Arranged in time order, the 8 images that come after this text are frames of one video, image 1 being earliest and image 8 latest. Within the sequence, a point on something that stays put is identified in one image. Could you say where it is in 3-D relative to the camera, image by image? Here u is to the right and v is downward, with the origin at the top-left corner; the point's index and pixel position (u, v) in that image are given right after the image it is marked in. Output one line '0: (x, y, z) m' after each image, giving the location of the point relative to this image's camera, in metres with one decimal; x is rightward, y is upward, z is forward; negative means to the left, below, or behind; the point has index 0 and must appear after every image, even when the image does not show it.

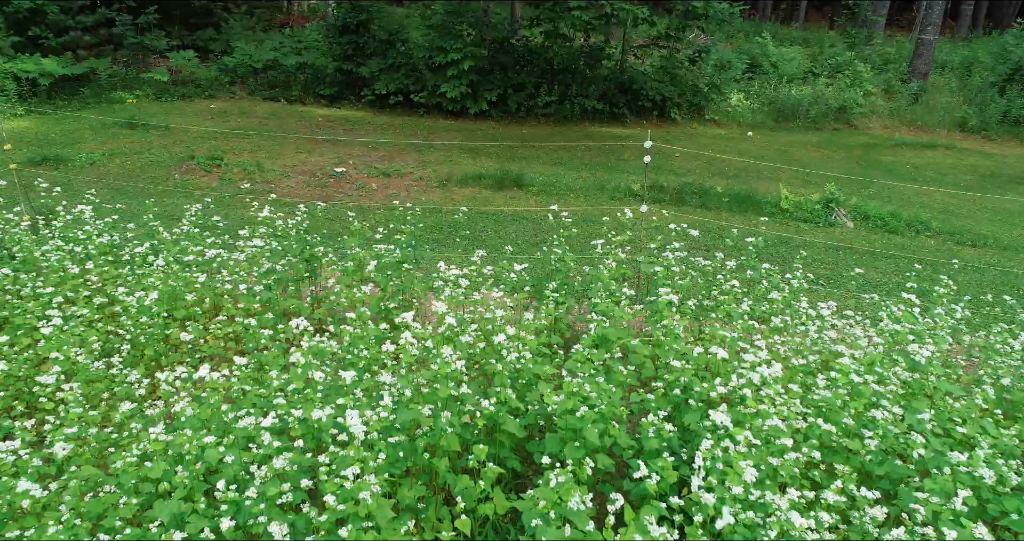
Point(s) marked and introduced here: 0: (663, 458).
0: (+0.8, -0.9, +3.2) m
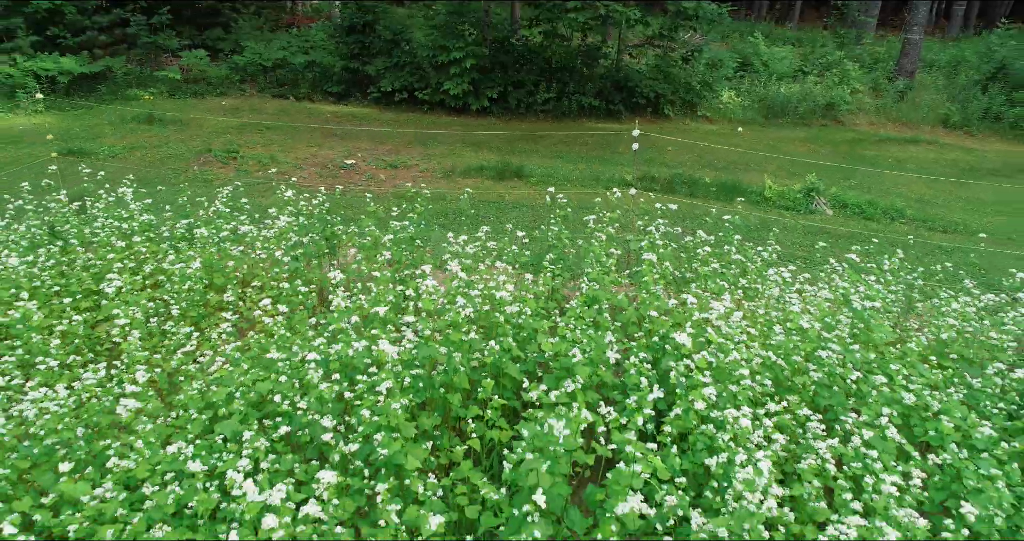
0: (+0.8, -0.7, +3.8) m
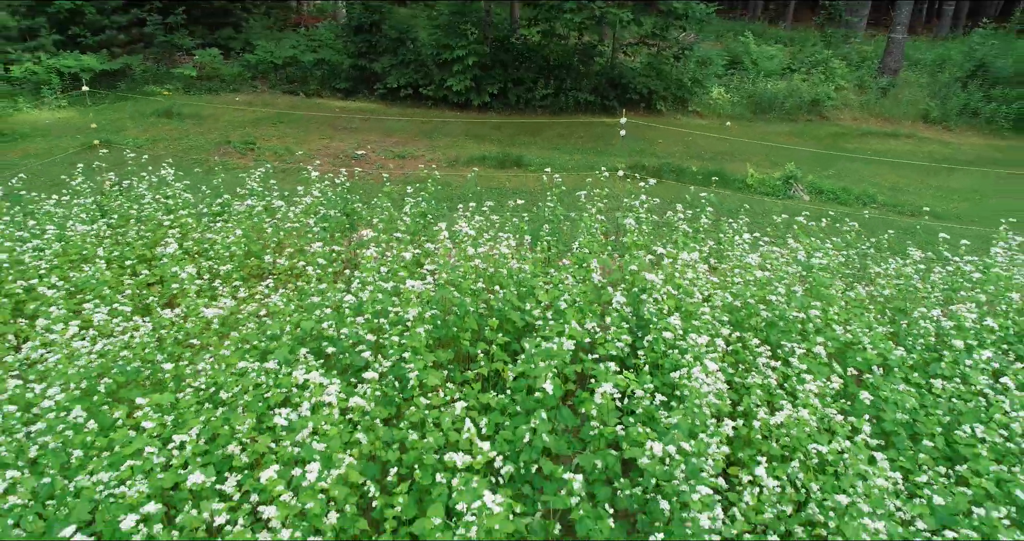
0: (+0.8, -0.3, +4.6) m
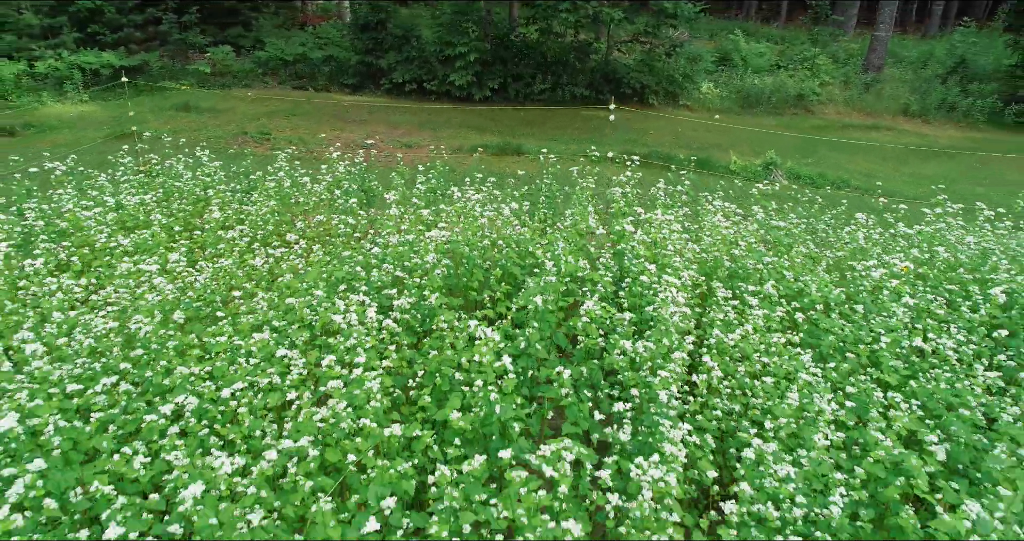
0: (+0.8, 0.0, +5.4) m
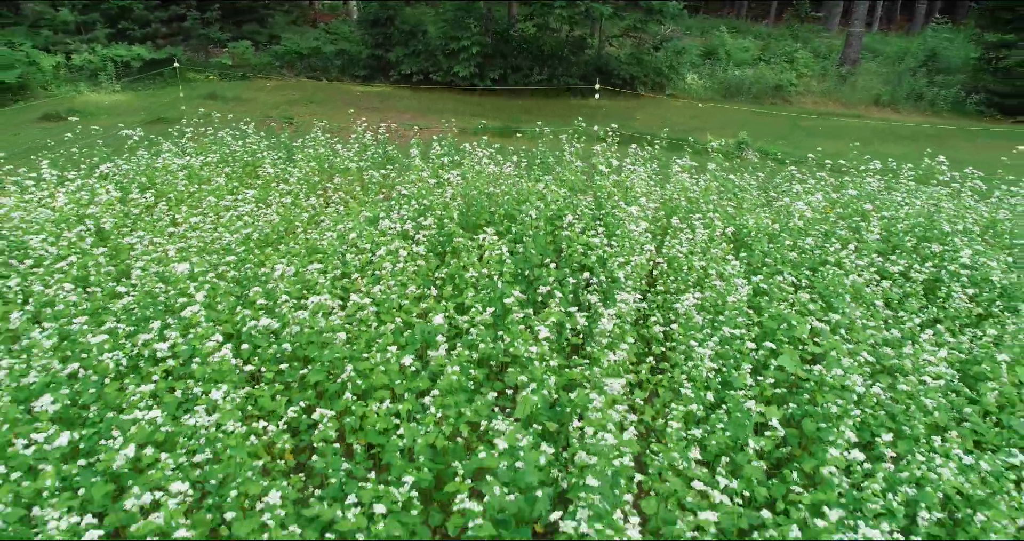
0: (+0.9, +0.7, +6.8) m
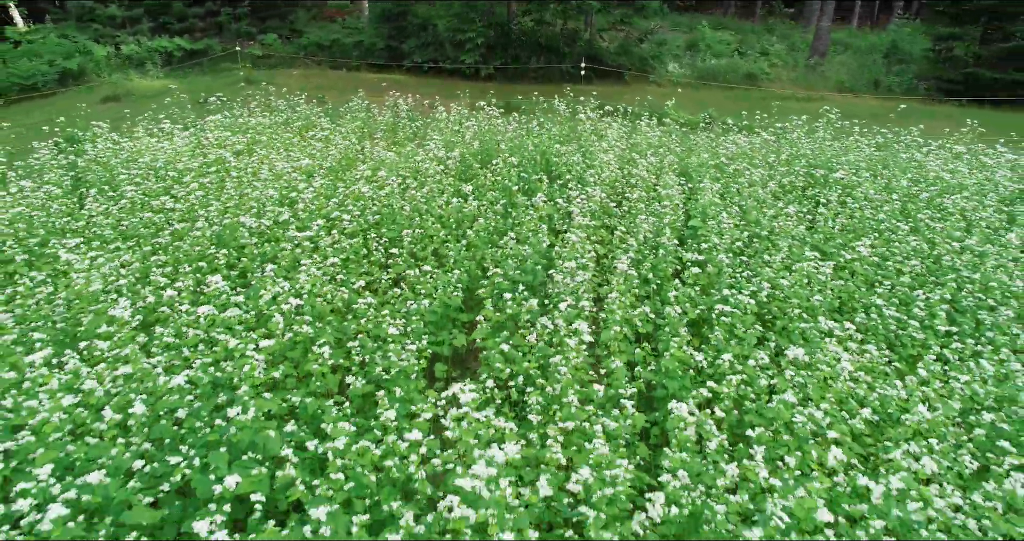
0: (+0.9, +1.9, +9.1) m
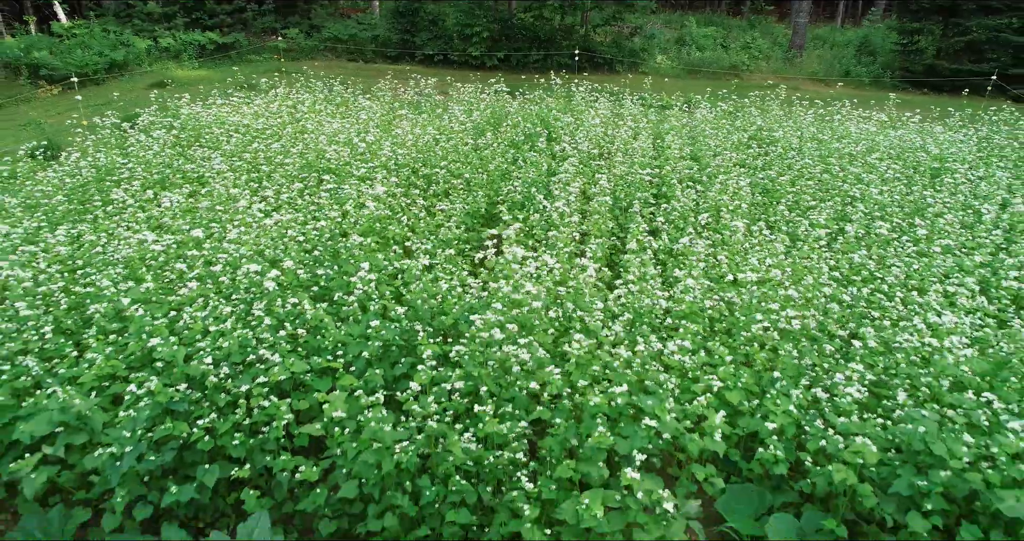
0: (+1.0, +2.8, +11.1) m
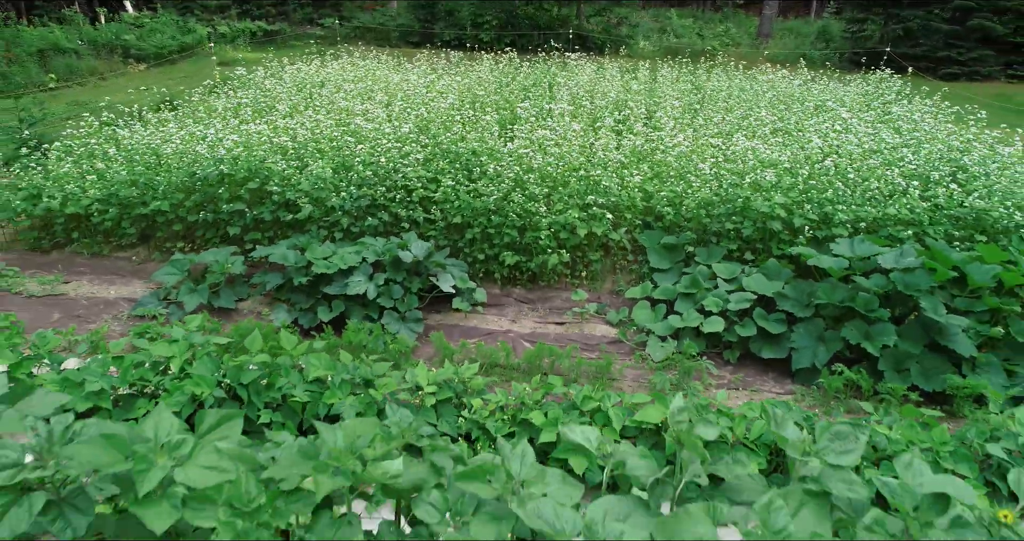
0: (+1.3, +4.9, +15.1) m
